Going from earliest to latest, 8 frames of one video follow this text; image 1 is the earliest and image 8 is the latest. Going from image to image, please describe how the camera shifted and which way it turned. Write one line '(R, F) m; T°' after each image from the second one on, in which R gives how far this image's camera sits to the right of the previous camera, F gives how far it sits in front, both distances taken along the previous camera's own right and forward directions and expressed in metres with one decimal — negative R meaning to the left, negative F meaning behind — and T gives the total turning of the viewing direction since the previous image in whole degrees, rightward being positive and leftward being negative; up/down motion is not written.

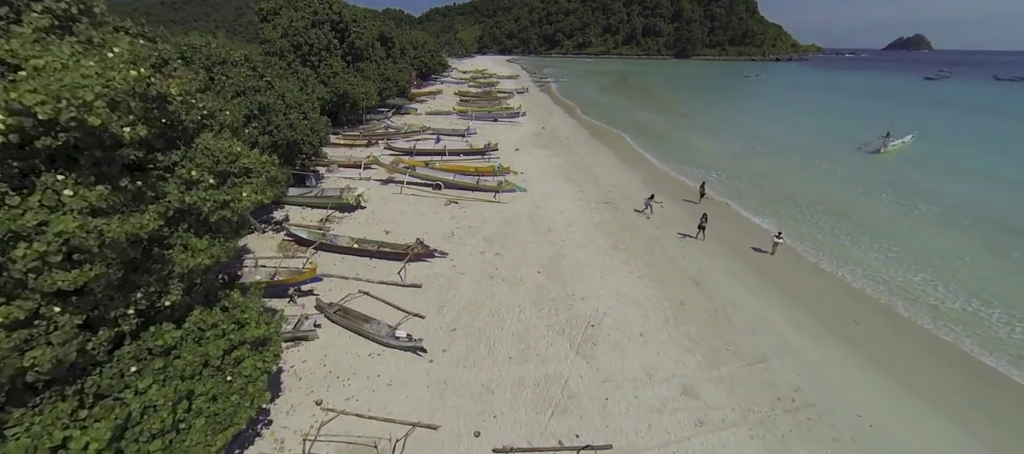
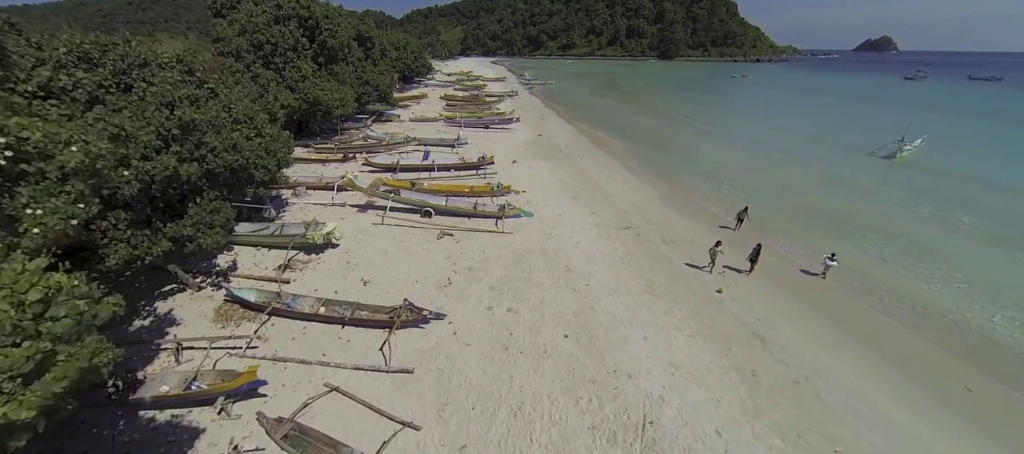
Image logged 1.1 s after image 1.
(-1.0, +3.7) m; +2°
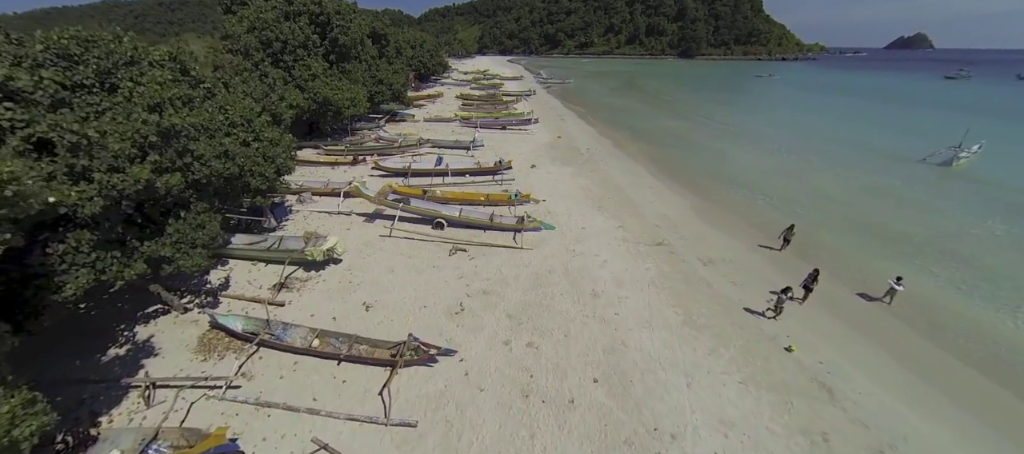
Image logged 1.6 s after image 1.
(-0.3, +1.7) m; -2°
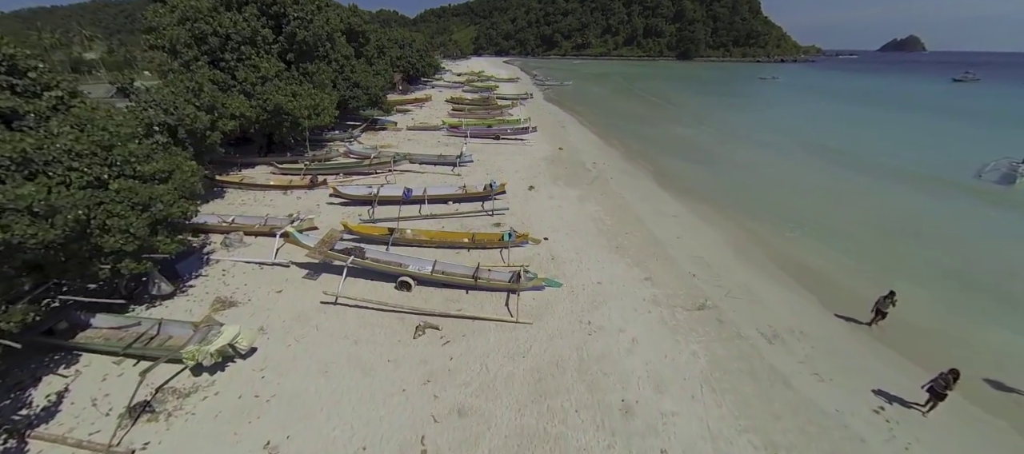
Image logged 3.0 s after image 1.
(+0.2, +4.5) m; +1°
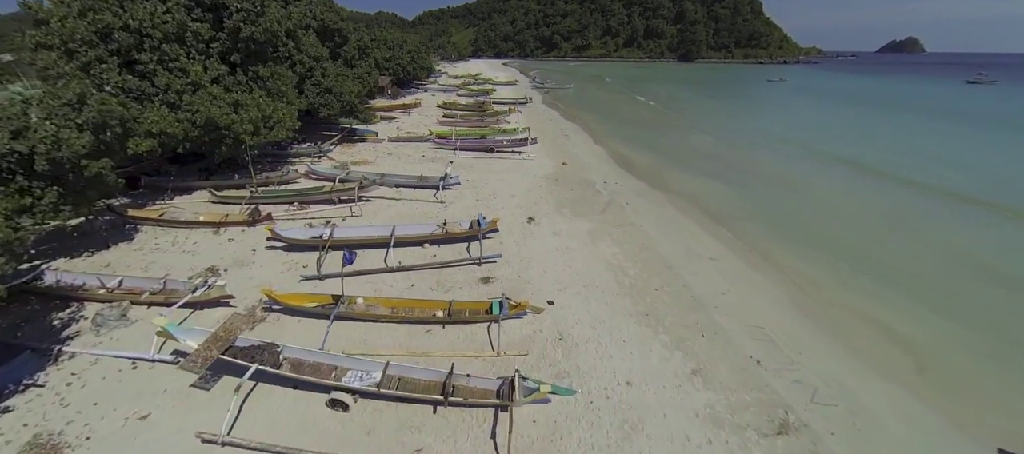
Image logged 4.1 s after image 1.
(+0.2, +4.3) m; 0°
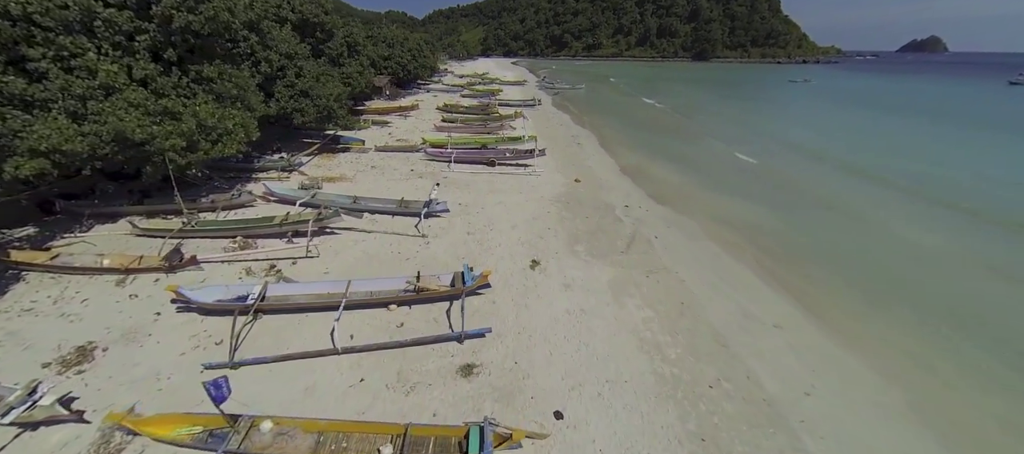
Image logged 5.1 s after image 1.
(+0.4, +3.9) m; -1°
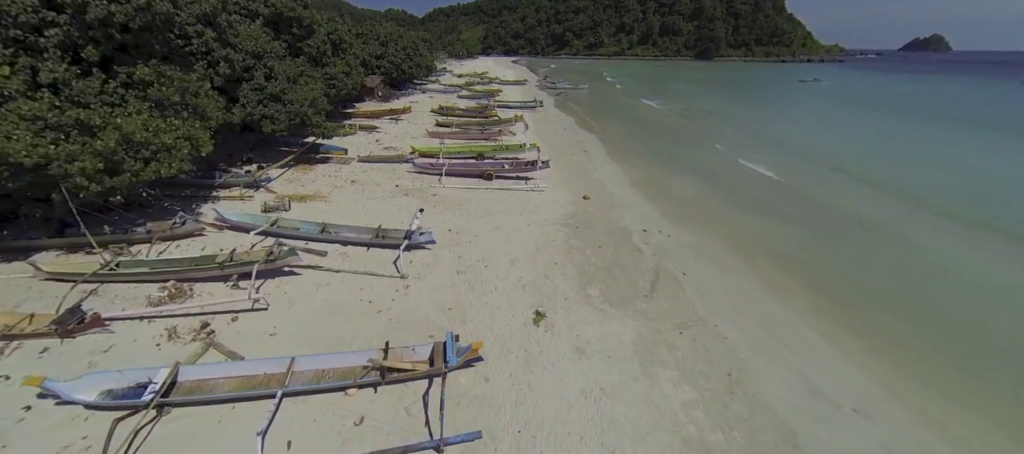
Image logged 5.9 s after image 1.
(0.0, +2.8) m; 0°
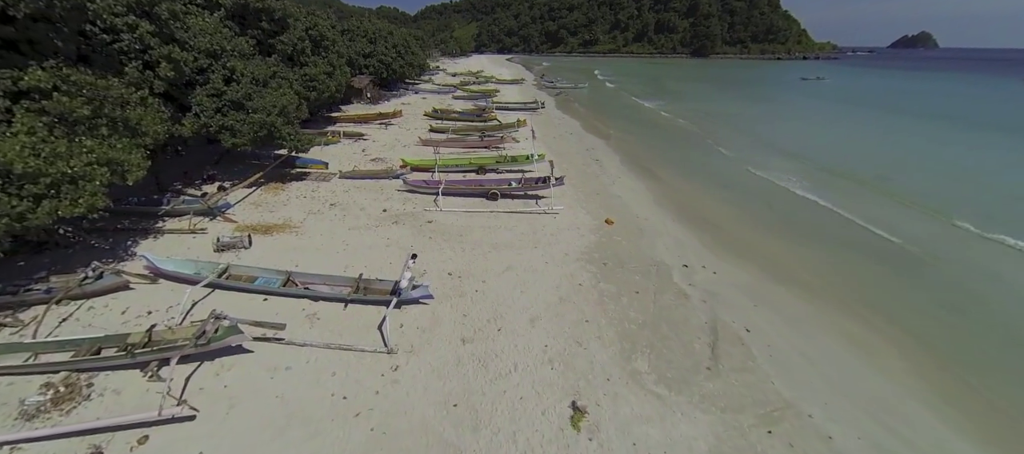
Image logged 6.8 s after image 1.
(-0.8, +3.1) m; +1°
